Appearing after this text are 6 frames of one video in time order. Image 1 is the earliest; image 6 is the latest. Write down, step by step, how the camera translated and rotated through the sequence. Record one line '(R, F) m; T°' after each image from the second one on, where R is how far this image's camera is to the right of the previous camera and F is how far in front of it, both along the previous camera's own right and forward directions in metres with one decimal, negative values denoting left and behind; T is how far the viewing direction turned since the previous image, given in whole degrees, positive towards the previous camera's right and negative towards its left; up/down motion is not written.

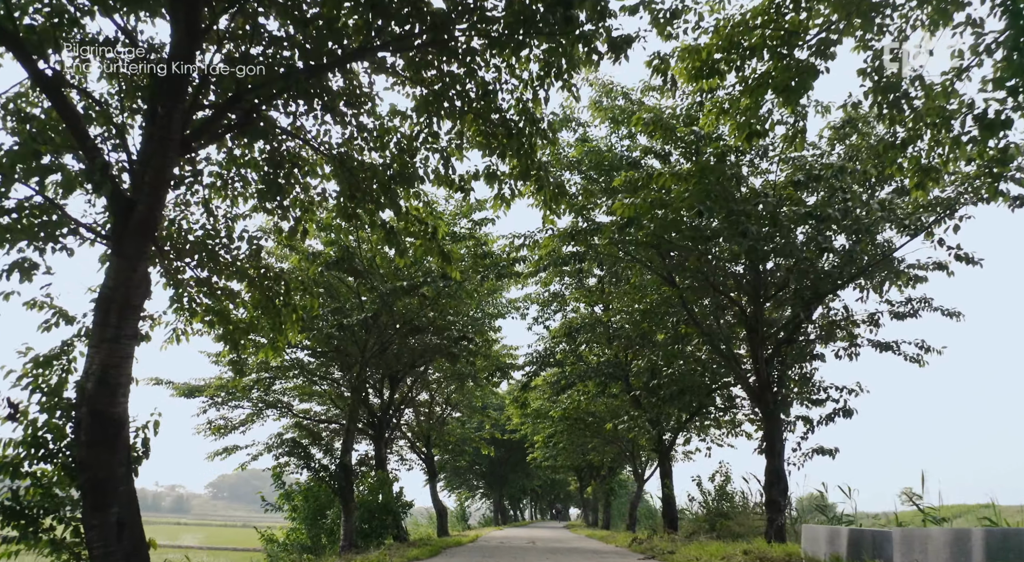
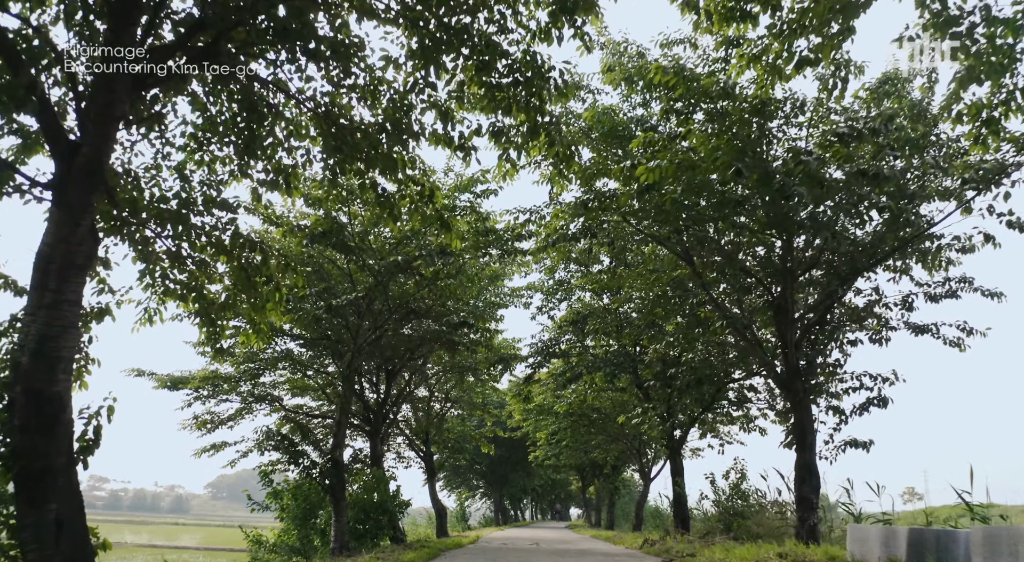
(-0.1, +1.0) m; 0°
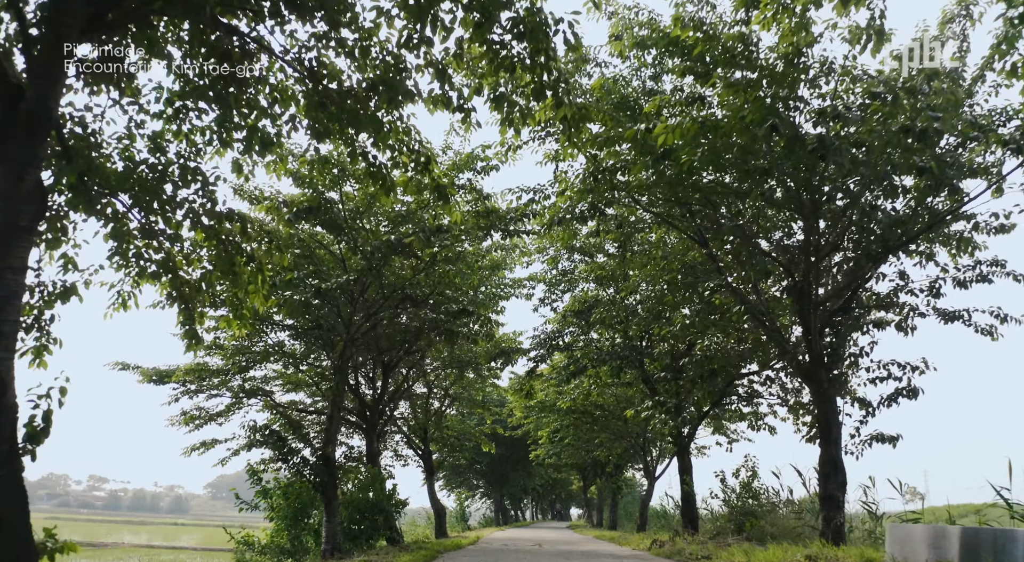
(0.0, +0.8) m; 0°
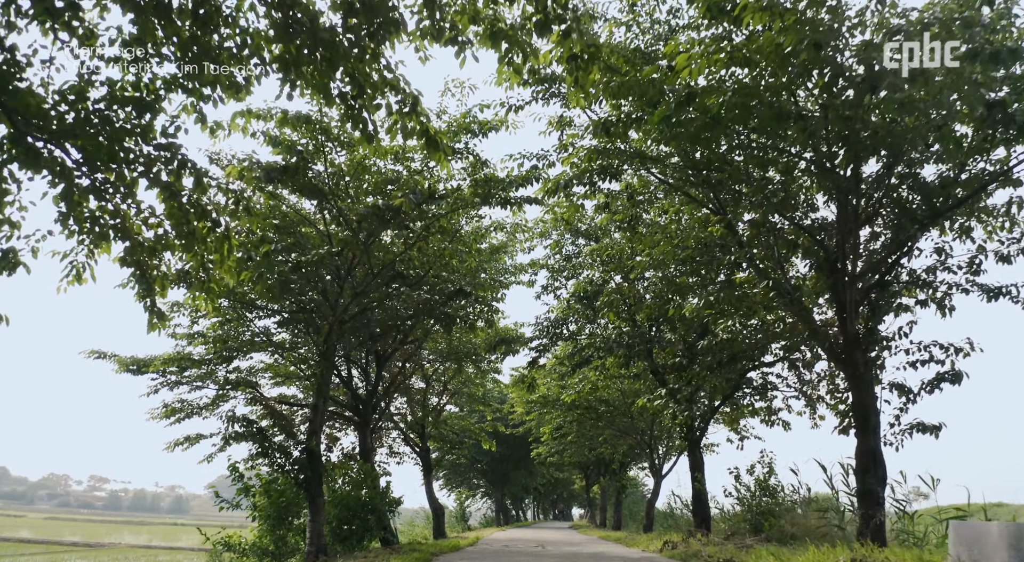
(0.0, +1.0) m; 0°
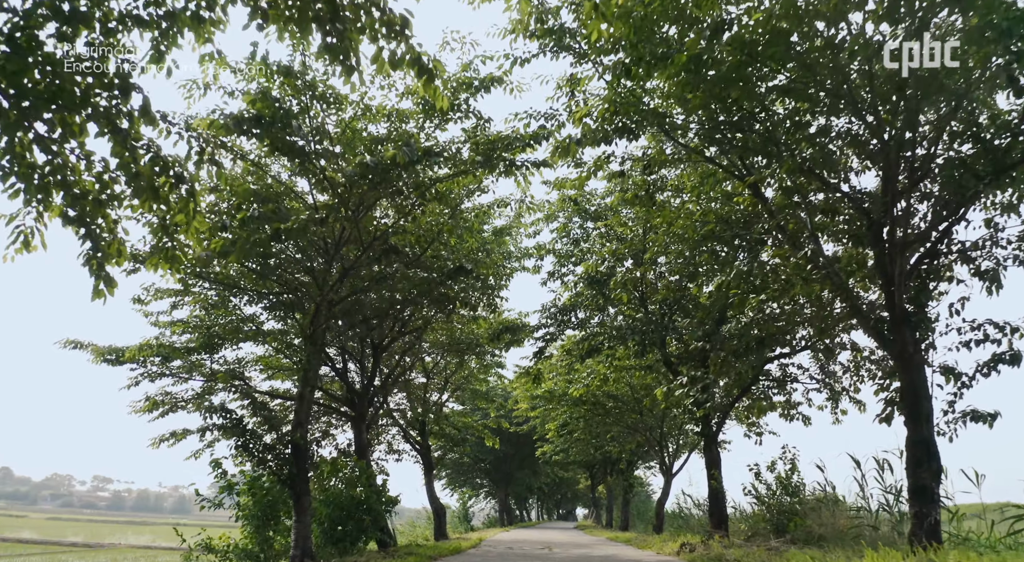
(0.0, +1.0) m; 0°
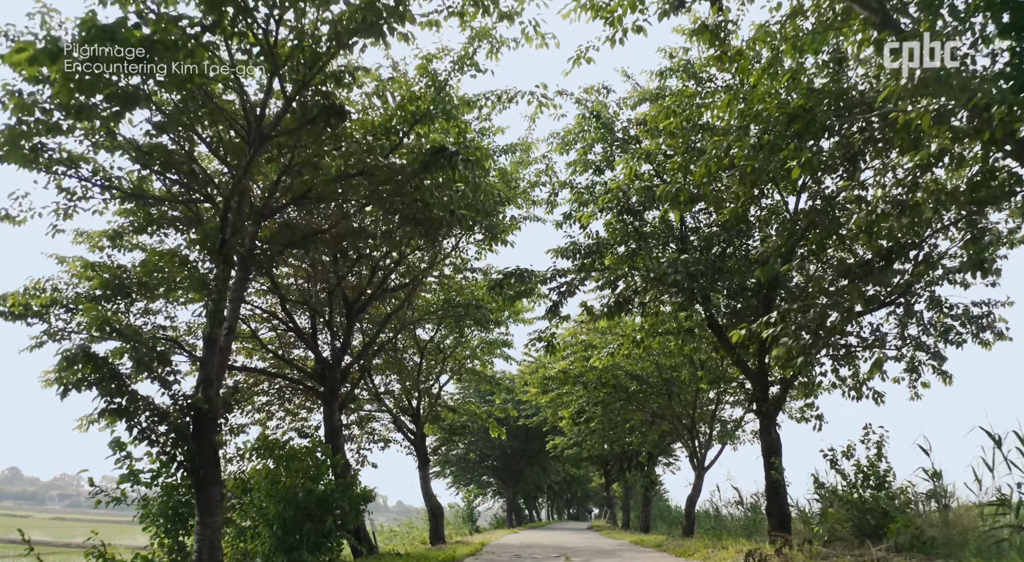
(0.0, +3.3) m; -1°
